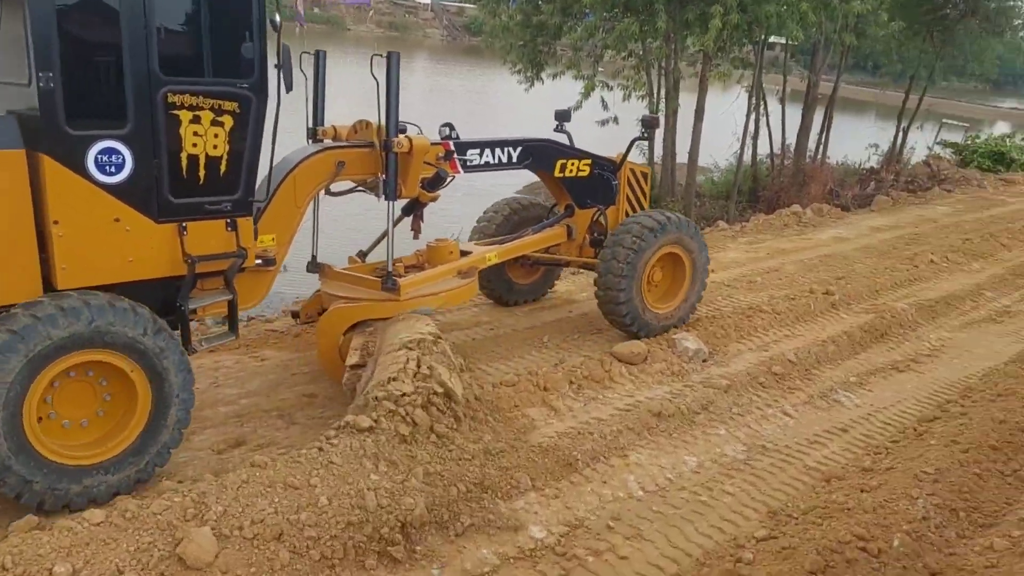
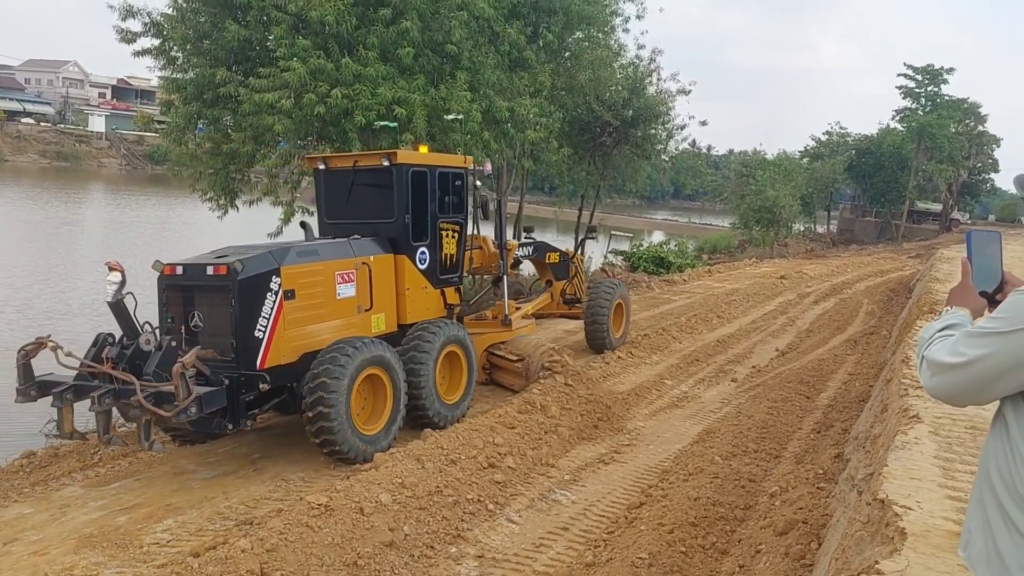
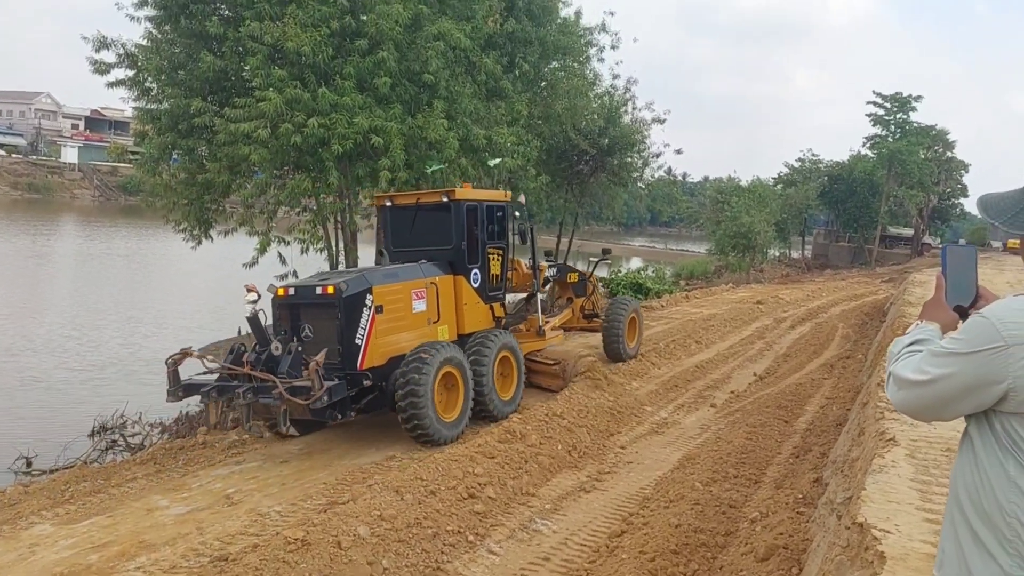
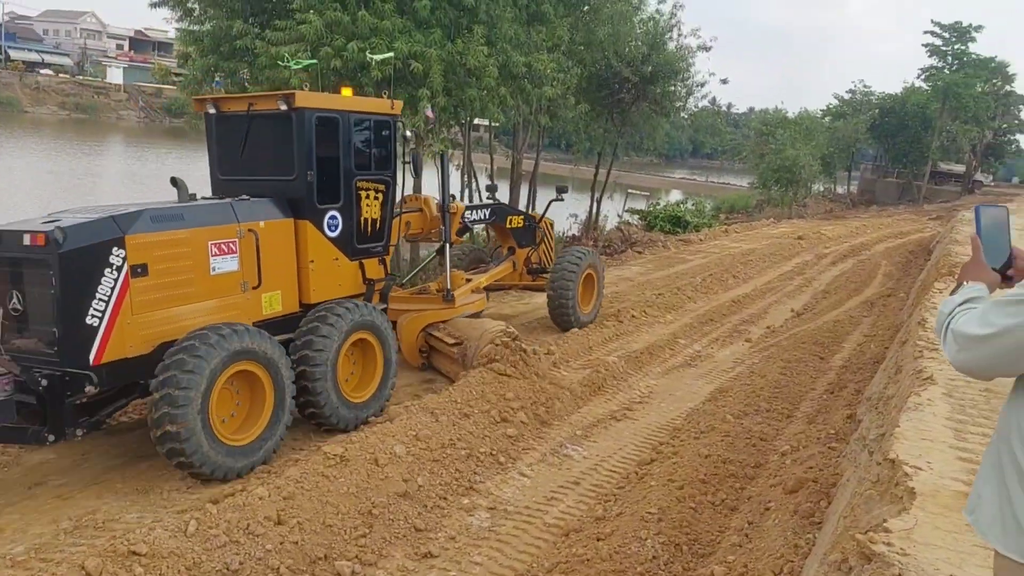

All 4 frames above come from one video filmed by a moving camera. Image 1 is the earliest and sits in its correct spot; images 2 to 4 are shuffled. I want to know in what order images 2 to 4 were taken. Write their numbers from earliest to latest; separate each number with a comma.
4, 2, 3
